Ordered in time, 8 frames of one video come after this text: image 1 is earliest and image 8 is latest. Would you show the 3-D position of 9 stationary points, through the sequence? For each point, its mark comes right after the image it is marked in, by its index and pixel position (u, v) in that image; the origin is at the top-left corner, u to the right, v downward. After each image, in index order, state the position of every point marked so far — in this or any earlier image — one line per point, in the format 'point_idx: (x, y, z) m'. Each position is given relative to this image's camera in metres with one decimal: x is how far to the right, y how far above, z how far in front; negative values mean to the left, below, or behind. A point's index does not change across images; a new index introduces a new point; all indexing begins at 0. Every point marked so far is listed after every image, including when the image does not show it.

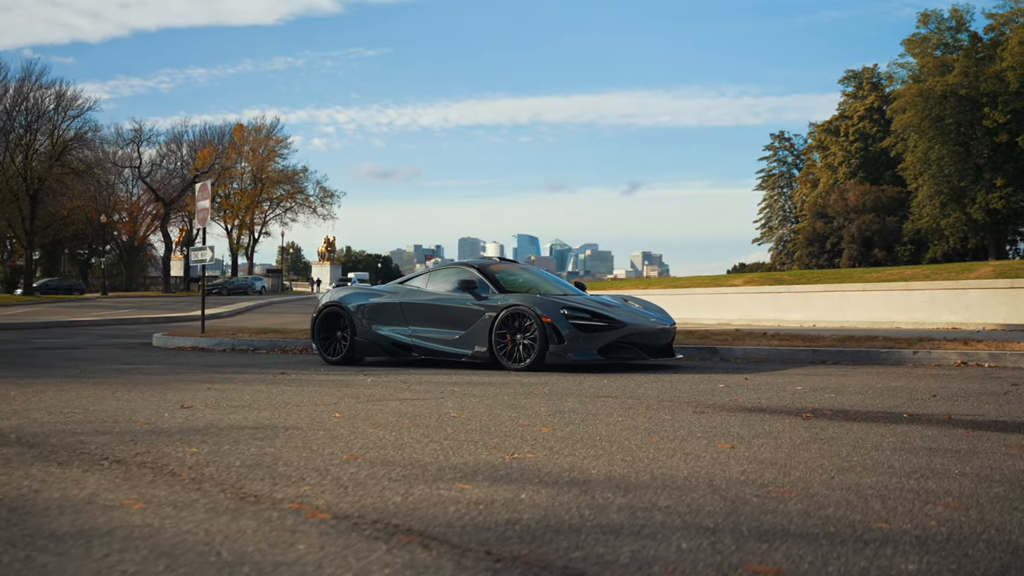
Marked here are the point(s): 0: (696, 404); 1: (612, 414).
0: (+1.3, -0.8, +6.3) m
1: (+0.6, -0.8, +5.6) m
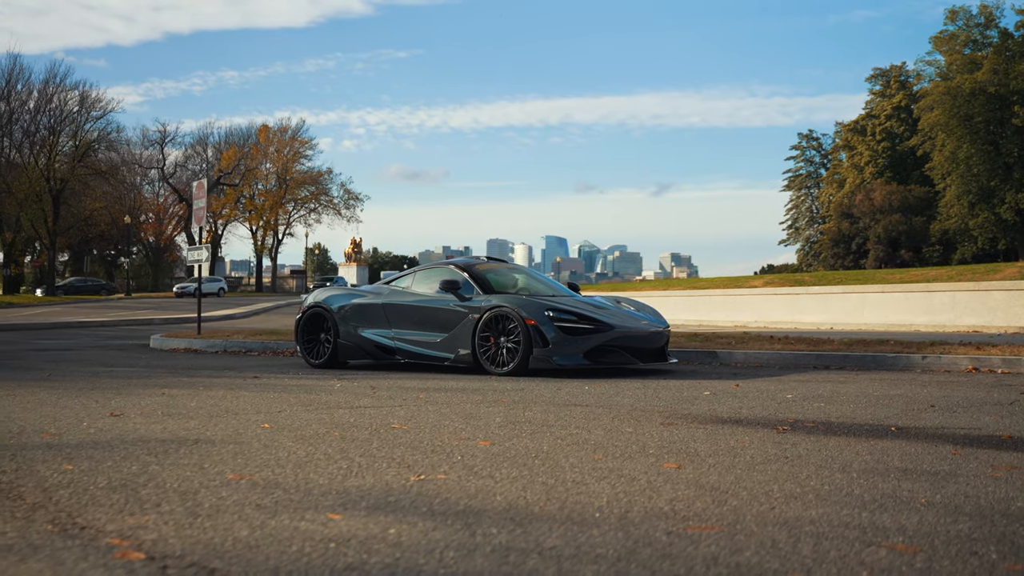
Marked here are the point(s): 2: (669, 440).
0: (+1.0, -0.8, +5.8) m
1: (+0.3, -0.8, +5.2) m
2: (+0.8, -0.8, +4.6) m
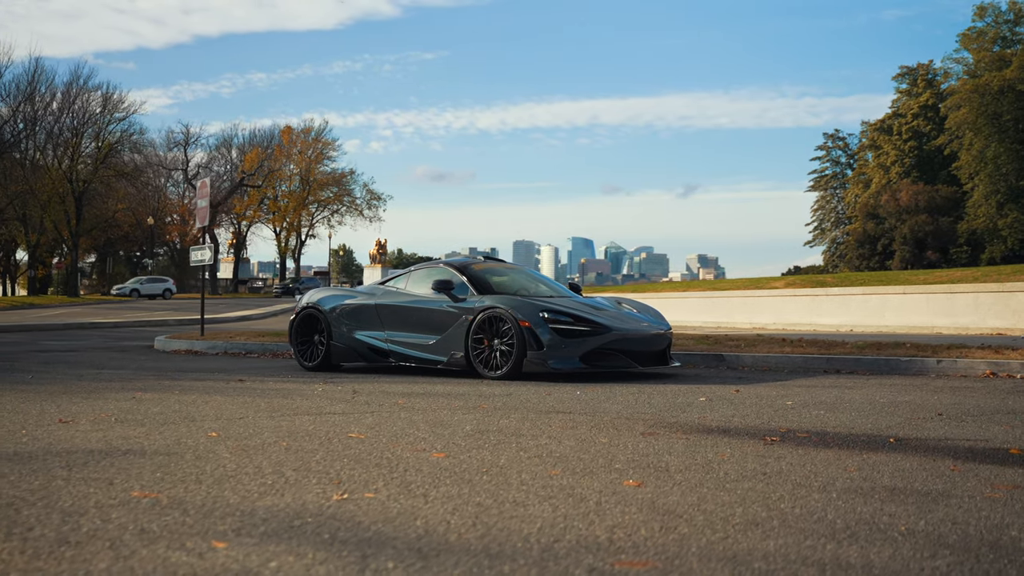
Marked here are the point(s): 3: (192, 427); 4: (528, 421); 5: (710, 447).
0: (+0.9, -0.8, +5.5) m
1: (+0.1, -0.8, +4.8) m
2: (+0.6, -0.8, +4.3) m
3: (-1.8, -0.8, +4.9) m
4: (+0.1, -0.8, +5.5) m
5: (+1.0, -0.8, +4.5) m
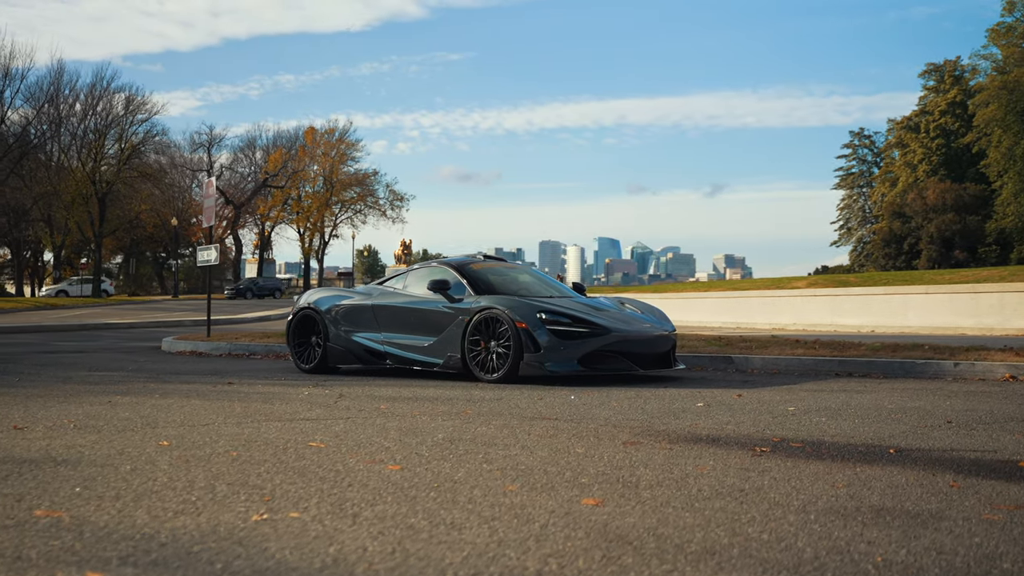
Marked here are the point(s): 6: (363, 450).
0: (+0.7, -0.8, +5.2) m
1: (0.0, -0.8, +4.5) m
2: (+0.5, -0.8, +4.0) m
3: (-1.9, -0.8, +4.6) m
4: (0.0, -0.8, +5.2) m
5: (+0.8, -0.8, +4.2) m
6: (-0.7, -0.8, +4.3) m
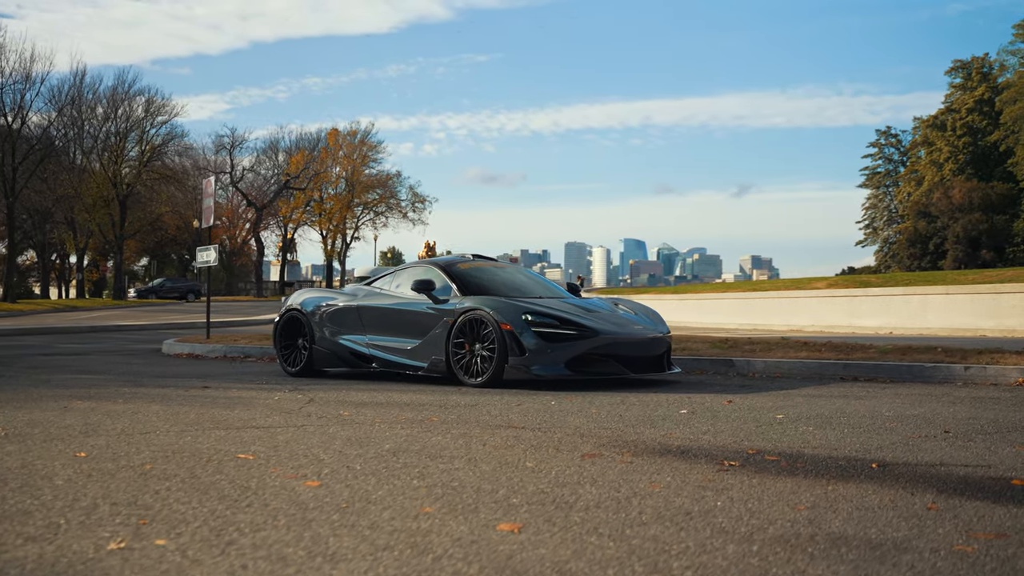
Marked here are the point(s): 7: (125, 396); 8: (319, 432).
0: (+0.5, -0.8, +4.8) m
1: (-0.3, -0.8, +4.2) m
2: (+0.2, -0.8, +3.6) m
3: (-2.1, -0.8, +4.3) m
4: (-0.3, -0.8, +4.9) m
5: (+0.6, -0.8, +3.8) m
6: (-1.0, -0.8, +3.9) m
7: (-3.1, -0.9, +7.2) m
8: (-1.1, -0.8, +5.1) m
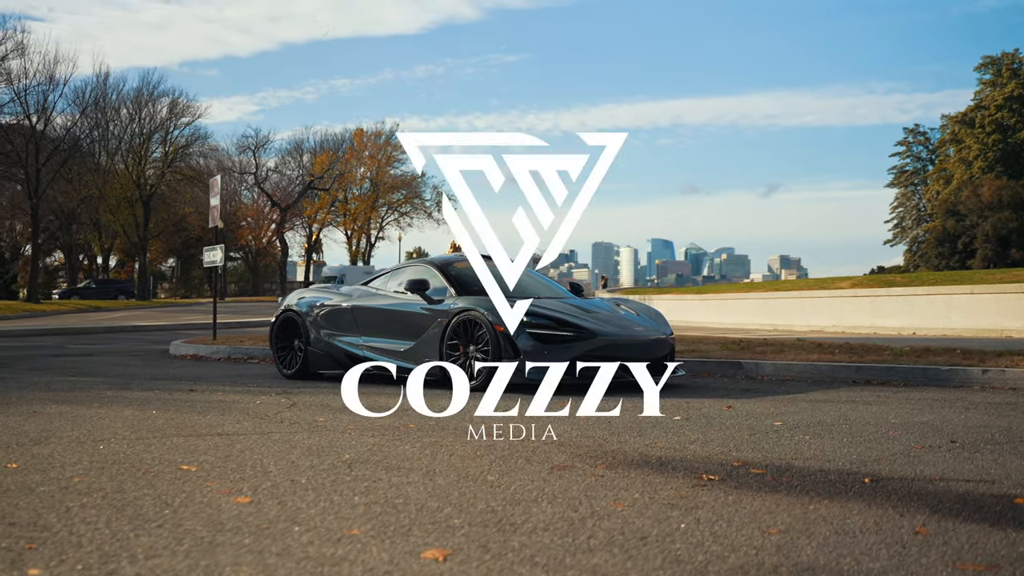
0: (+0.4, -0.8, +4.5) m
1: (-0.4, -0.8, +3.9) m
2: (0.0, -0.8, +3.3) m
3: (-2.3, -0.8, +4.1) m
4: (-0.4, -0.8, +4.6) m
5: (+0.4, -0.8, +3.5) m
6: (-1.1, -0.8, +3.7) m
7: (-3.2, -0.9, +7.0) m
8: (-1.2, -0.8, +4.8) m
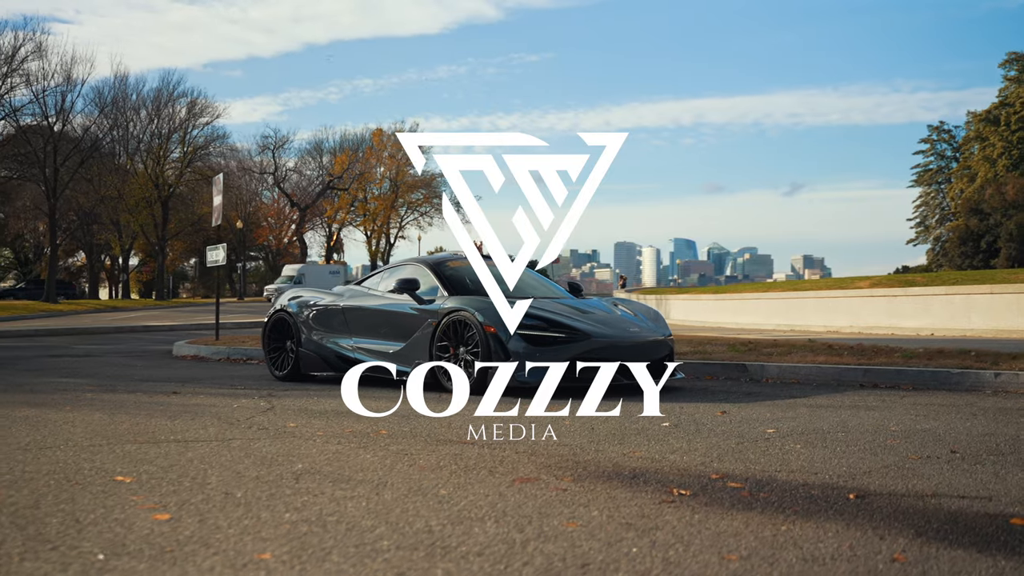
0: (+0.2, -0.8, +4.2) m
1: (-0.6, -0.8, +3.7) m
2: (-0.2, -0.8, +3.1) m
3: (-2.5, -0.8, +3.9) m
4: (-0.6, -0.8, +4.3) m
5: (+0.2, -0.8, +3.3) m
6: (-1.3, -0.8, +3.4) m
7: (-3.3, -0.9, +6.8) m
8: (-1.4, -0.8, +4.6) m
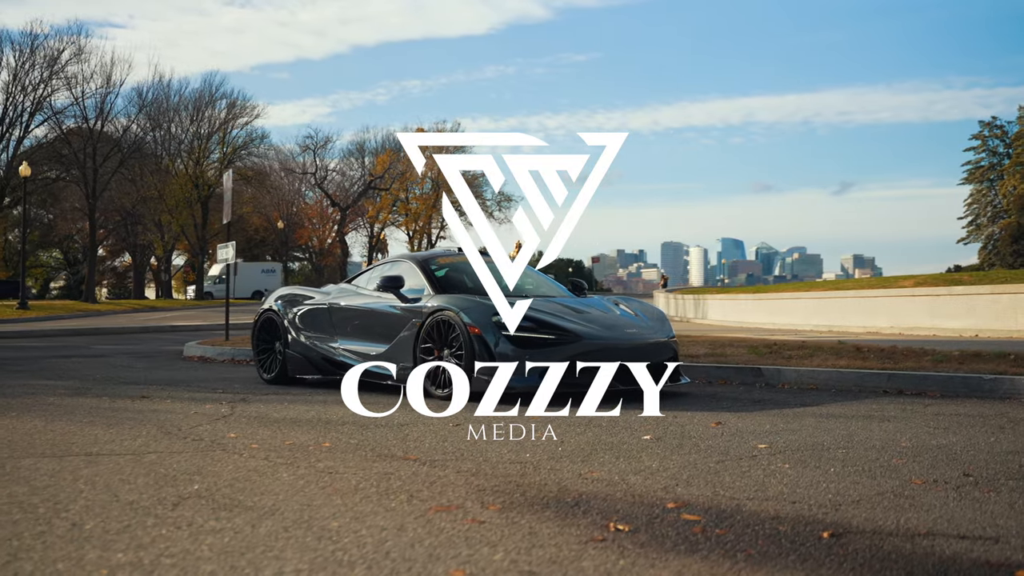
0: (-0.1, -0.8, +3.7) m
1: (-0.9, -0.8, +3.1) m
2: (-0.5, -0.8, +2.5) m
3: (-2.8, -0.7, +3.5) m
4: (-0.8, -0.8, +3.8) m
5: (-0.1, -0.8, +2.7) m
6: (-1.6, -0.8, +3.0) m
7: (-3.5, -0.9, +6.4) m
8: (-1.6, -0.8, +4.1) m
